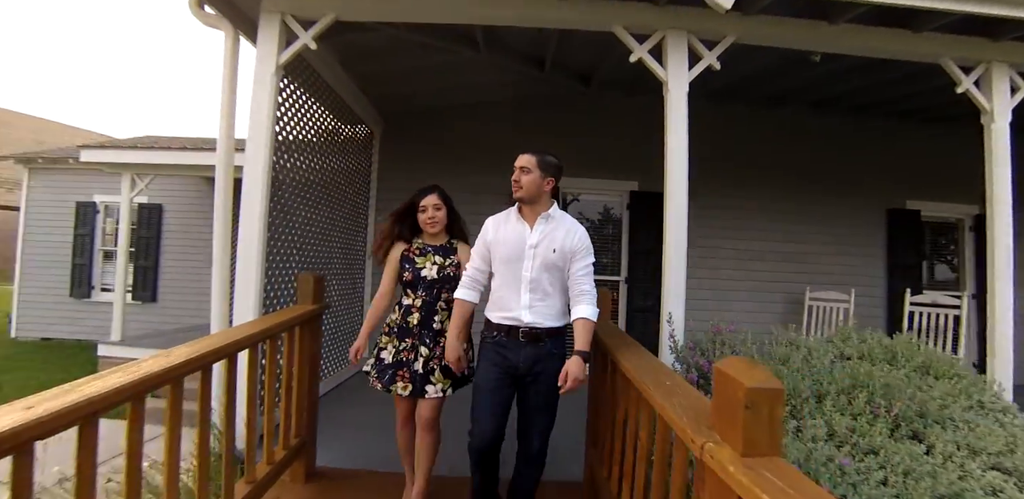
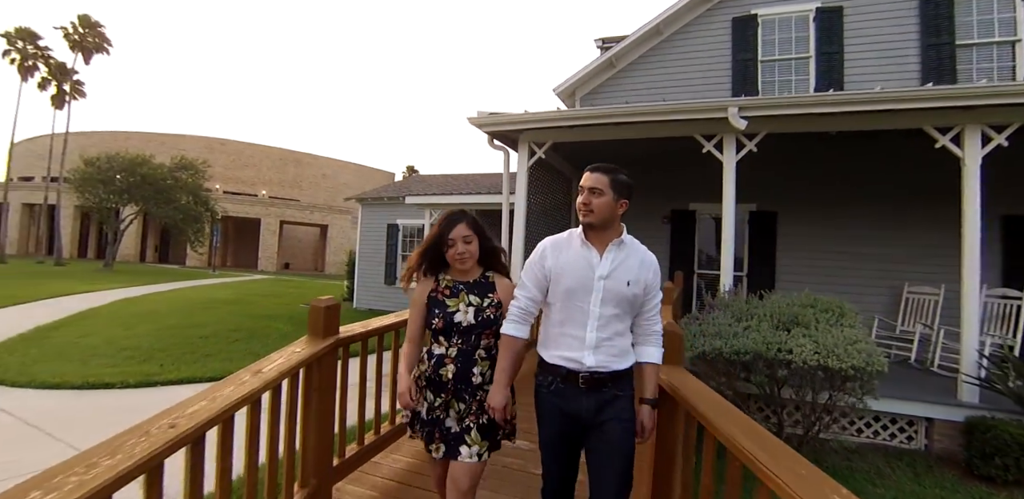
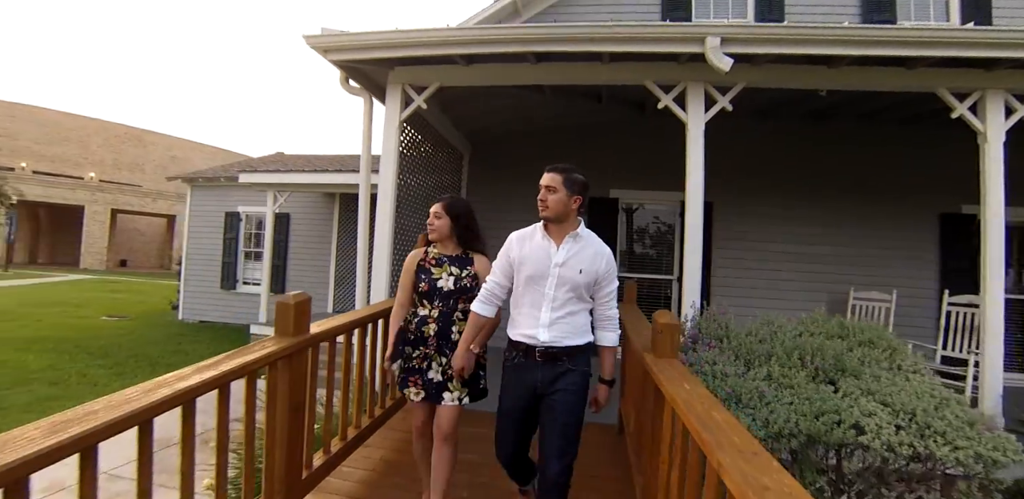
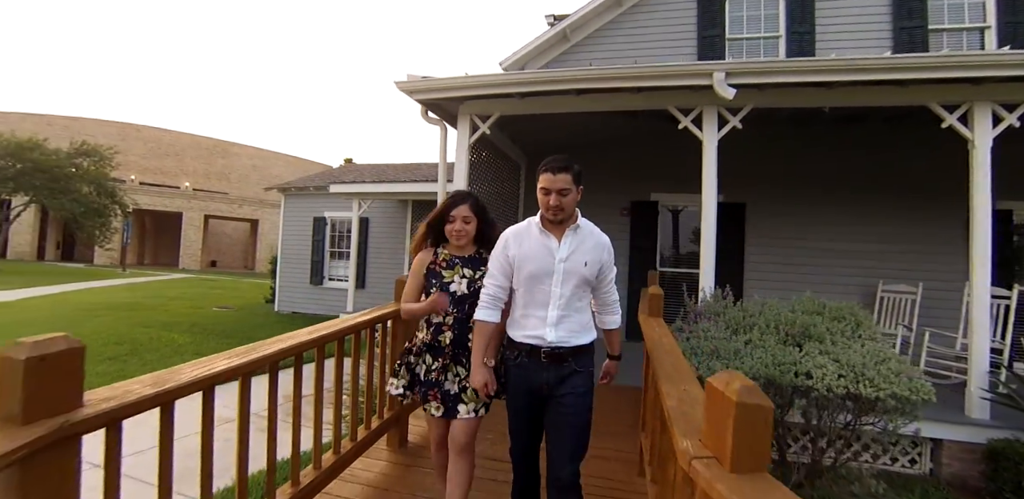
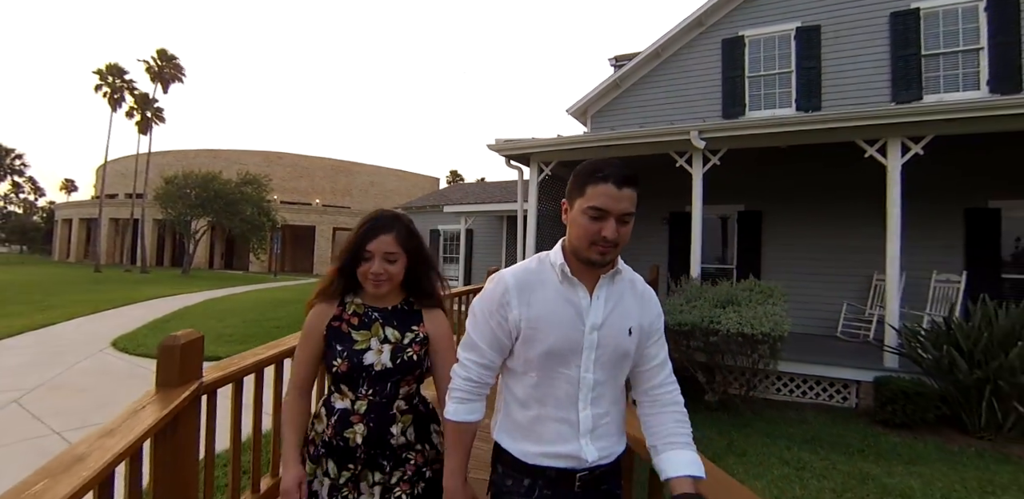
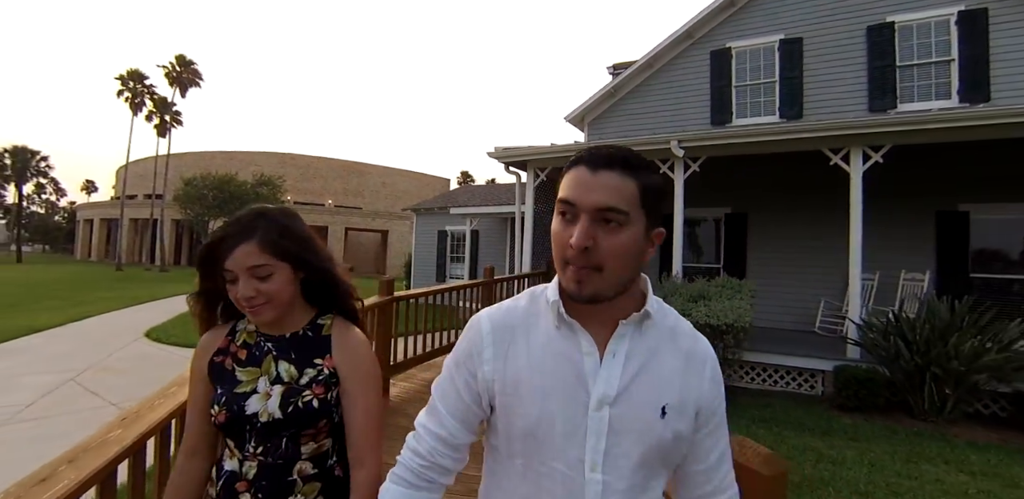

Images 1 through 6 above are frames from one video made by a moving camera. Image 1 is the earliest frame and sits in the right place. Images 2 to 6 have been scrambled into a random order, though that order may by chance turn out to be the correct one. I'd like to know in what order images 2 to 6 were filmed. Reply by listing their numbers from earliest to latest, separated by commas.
3, 4, 2, 5, 6
